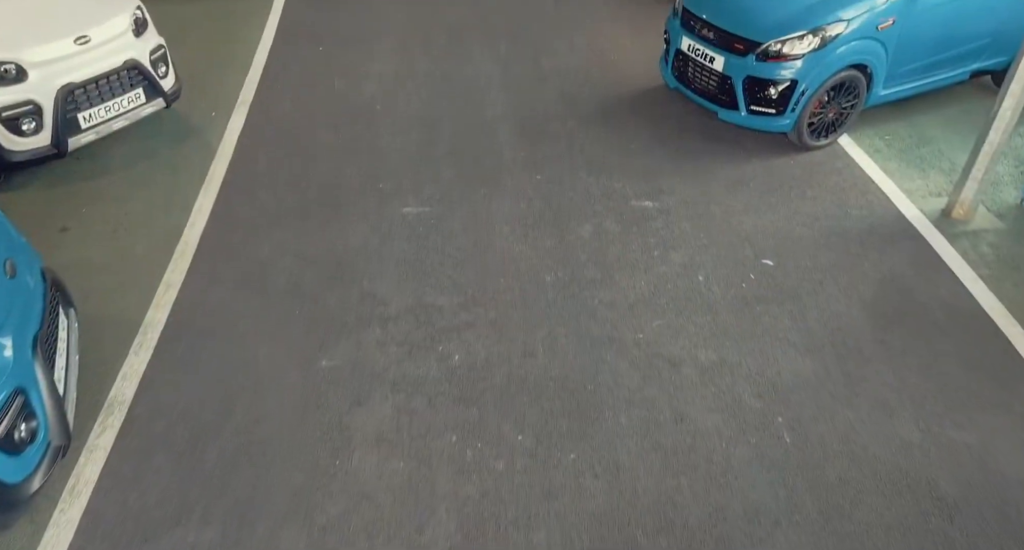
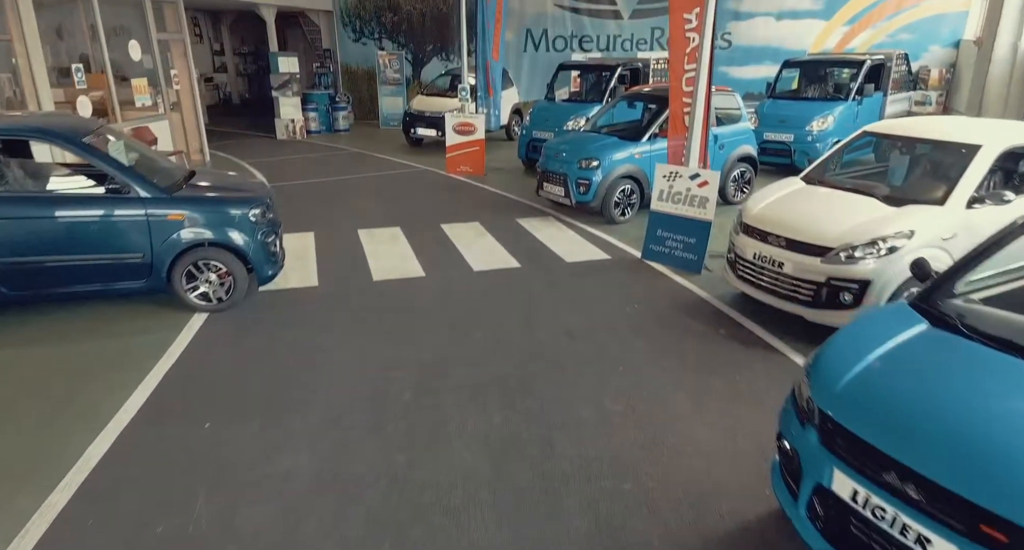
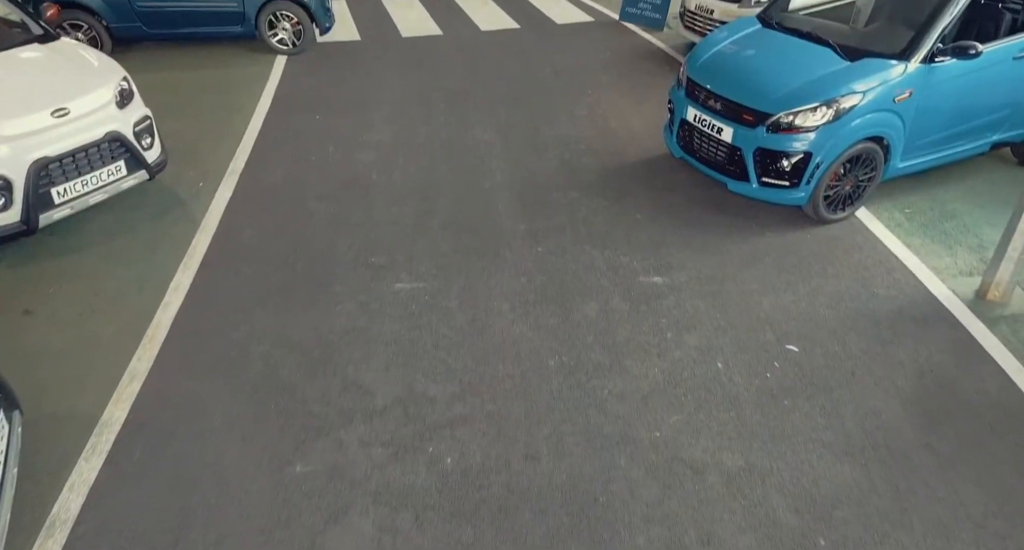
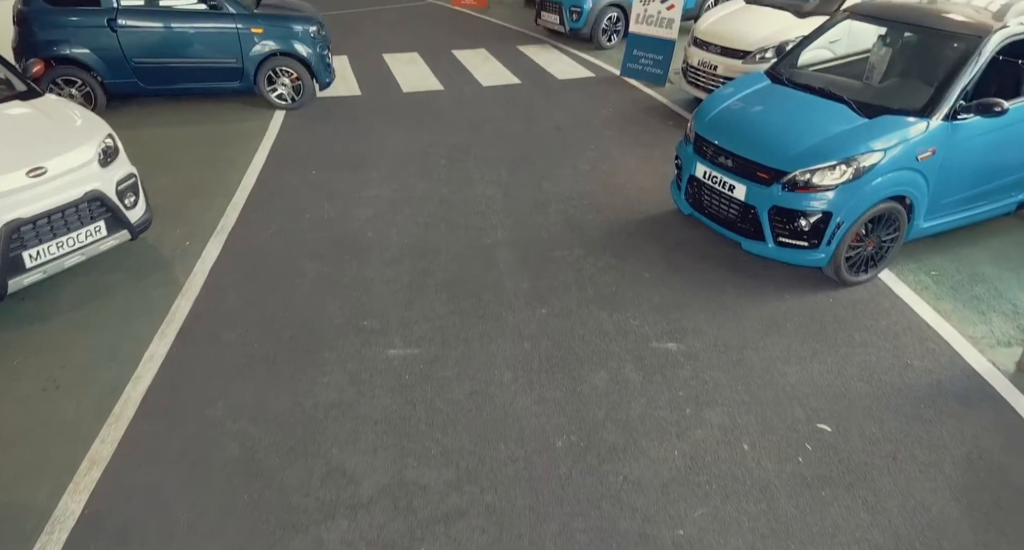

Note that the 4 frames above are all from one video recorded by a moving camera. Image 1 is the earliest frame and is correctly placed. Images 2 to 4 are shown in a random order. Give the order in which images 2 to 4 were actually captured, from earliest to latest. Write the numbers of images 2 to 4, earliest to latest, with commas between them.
3, 4, 2
